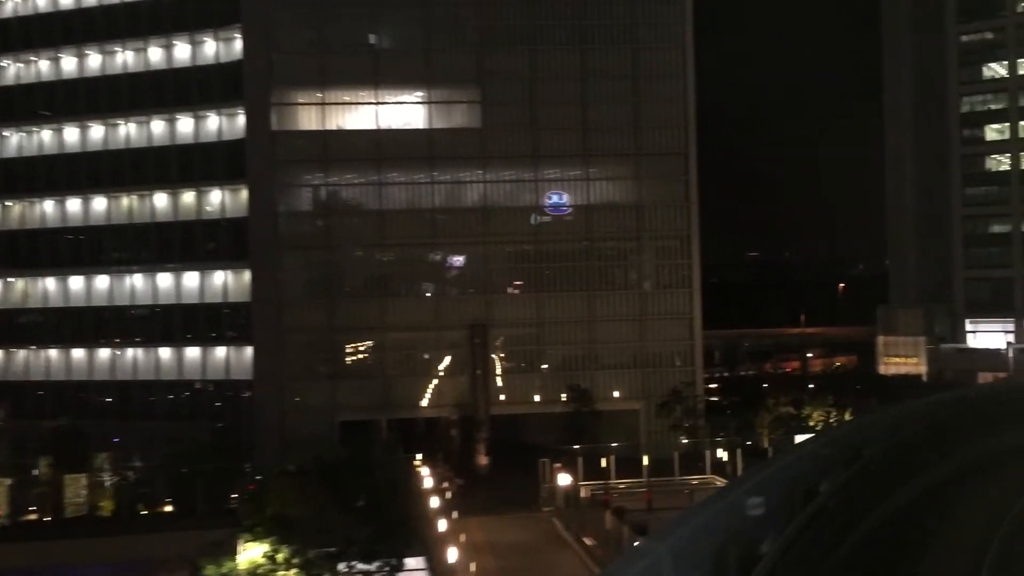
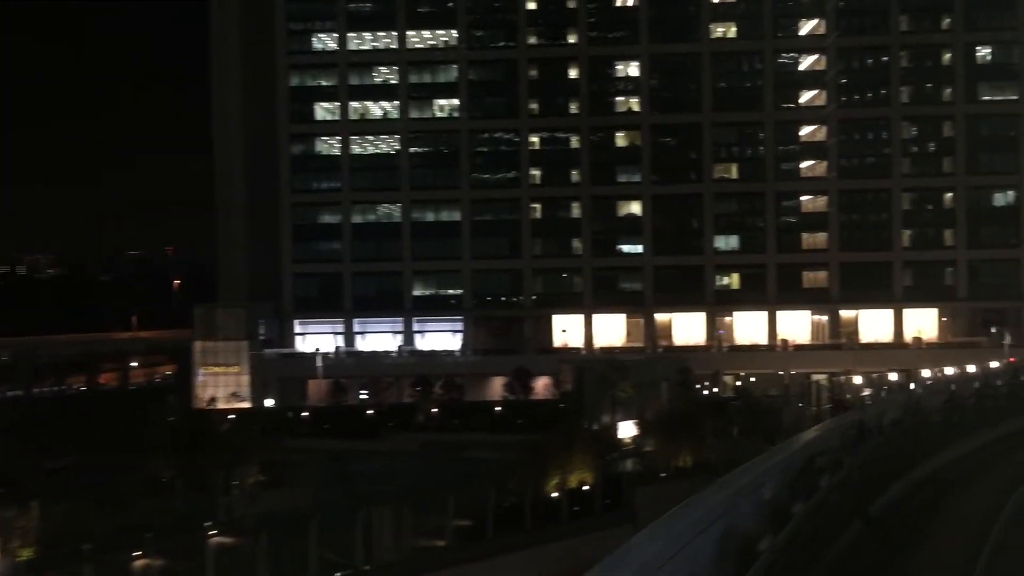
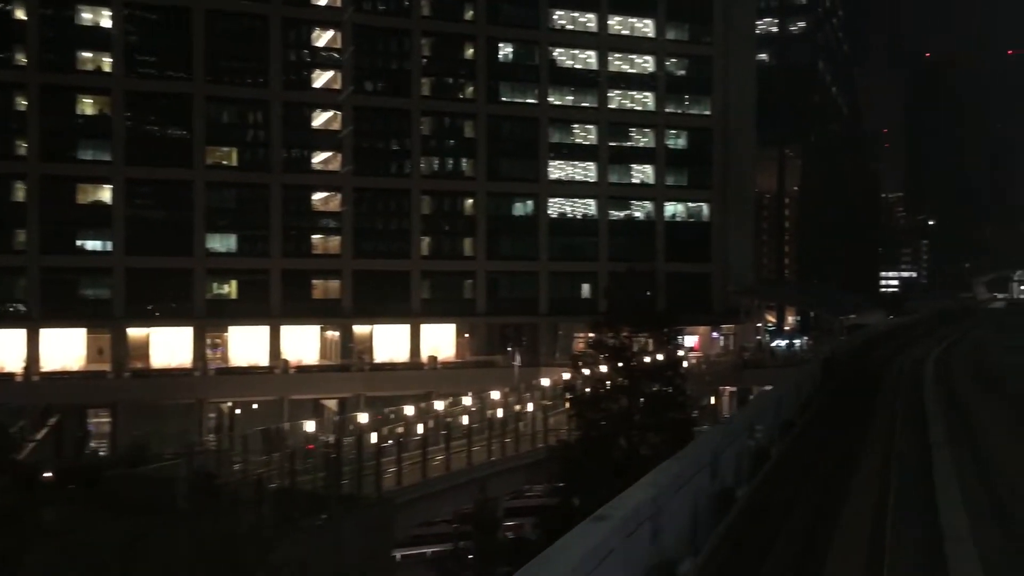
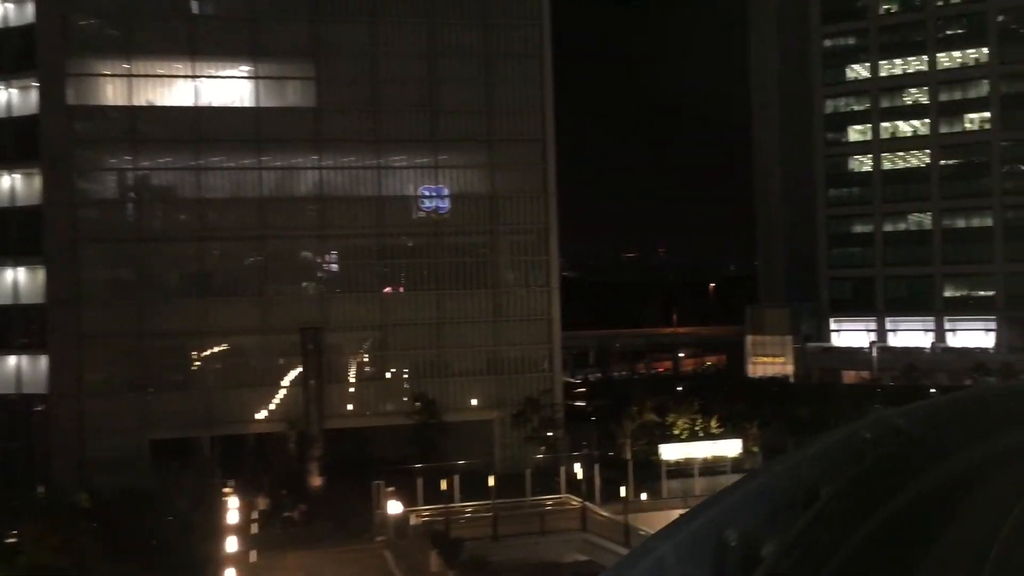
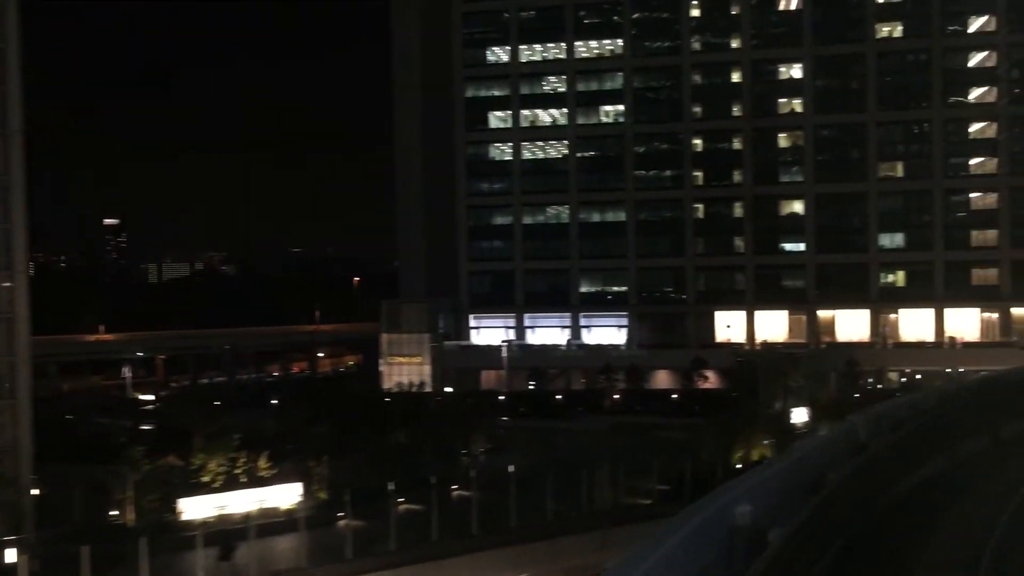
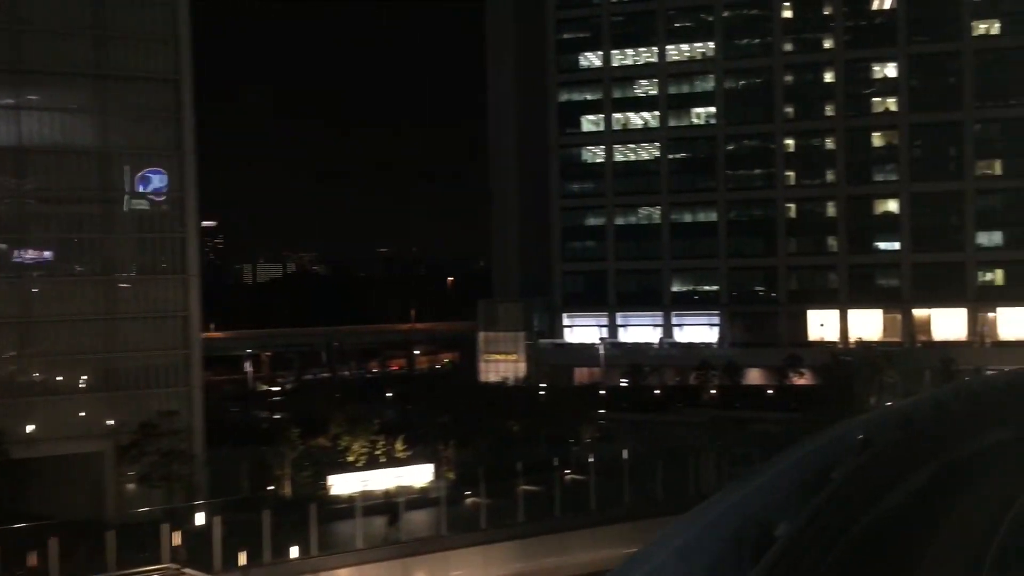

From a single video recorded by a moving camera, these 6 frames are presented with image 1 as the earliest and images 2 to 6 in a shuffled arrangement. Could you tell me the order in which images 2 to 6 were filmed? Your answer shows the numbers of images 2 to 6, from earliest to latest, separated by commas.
4, 6, 5, 2, 3
